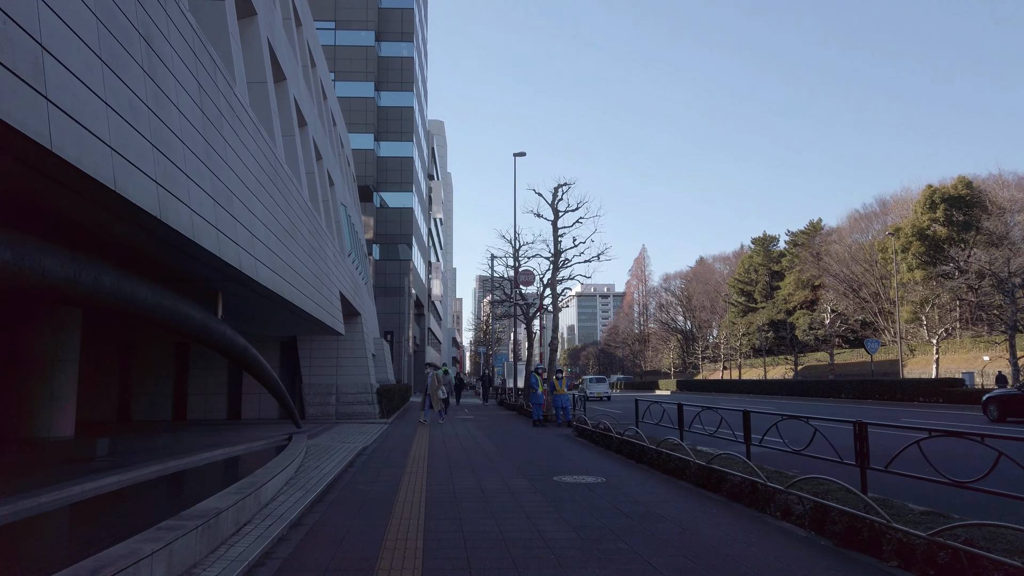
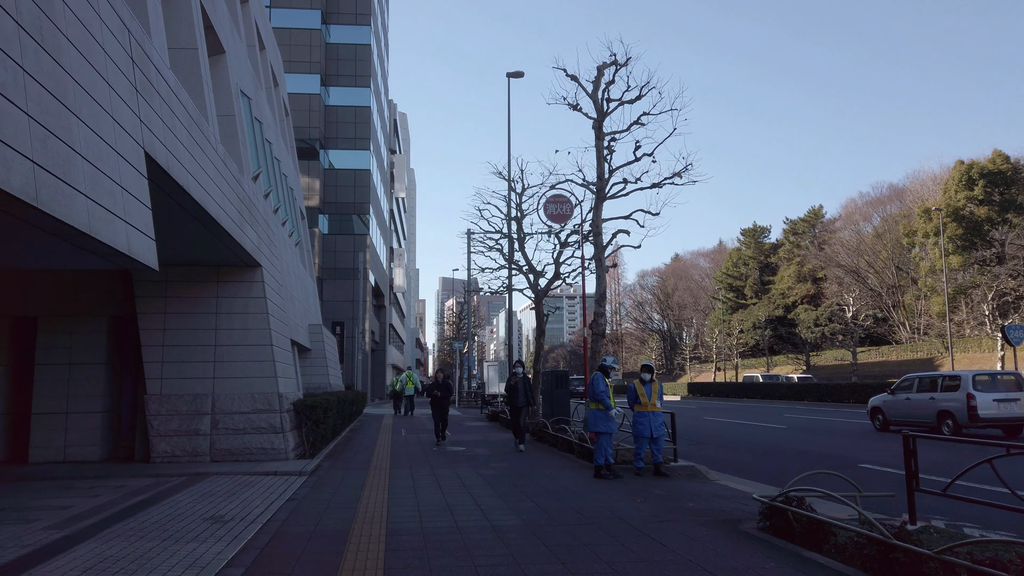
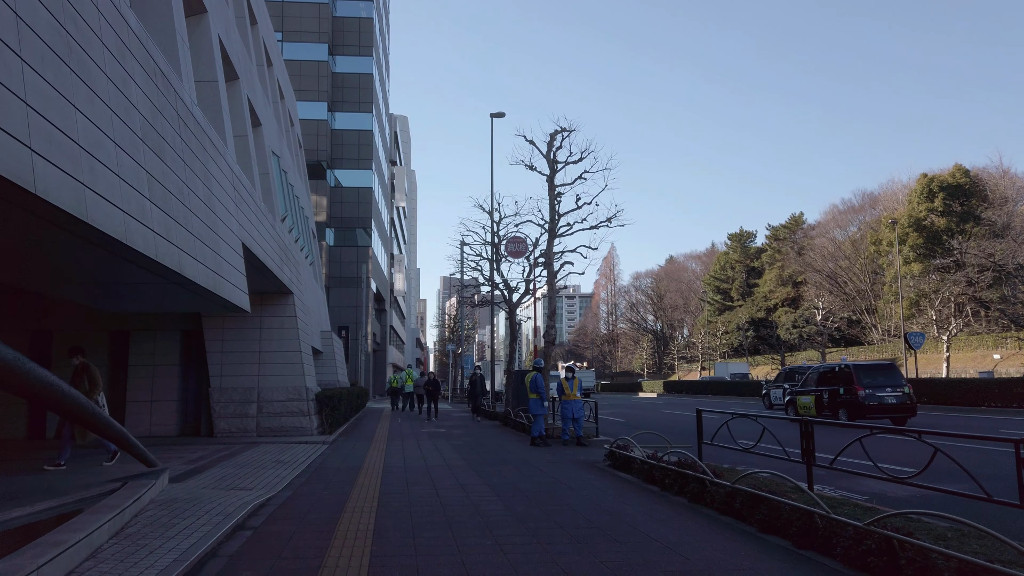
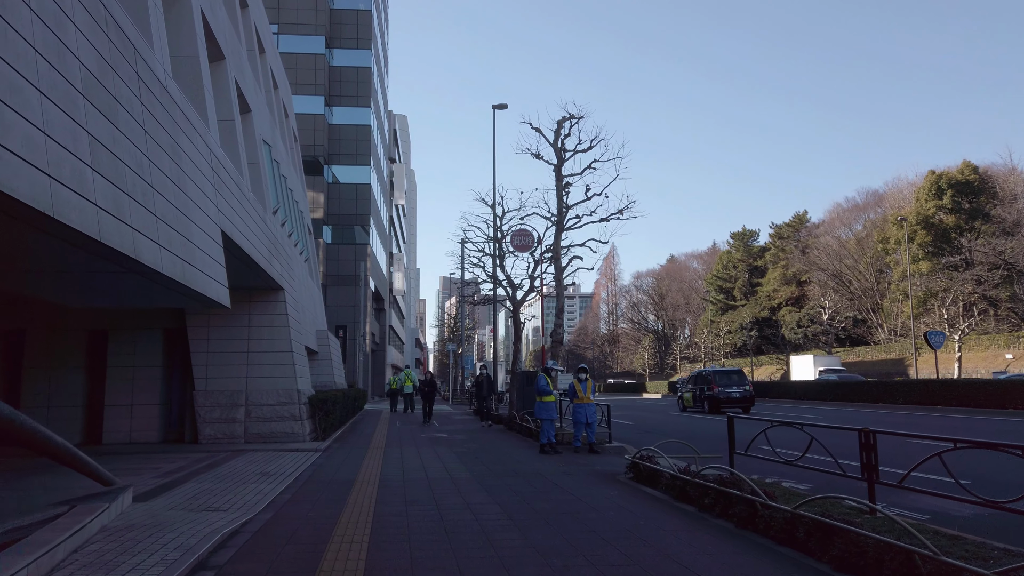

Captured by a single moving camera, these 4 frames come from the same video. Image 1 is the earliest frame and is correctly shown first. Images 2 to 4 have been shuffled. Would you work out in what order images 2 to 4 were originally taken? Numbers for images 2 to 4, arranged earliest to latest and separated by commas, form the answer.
3, 4, 2
